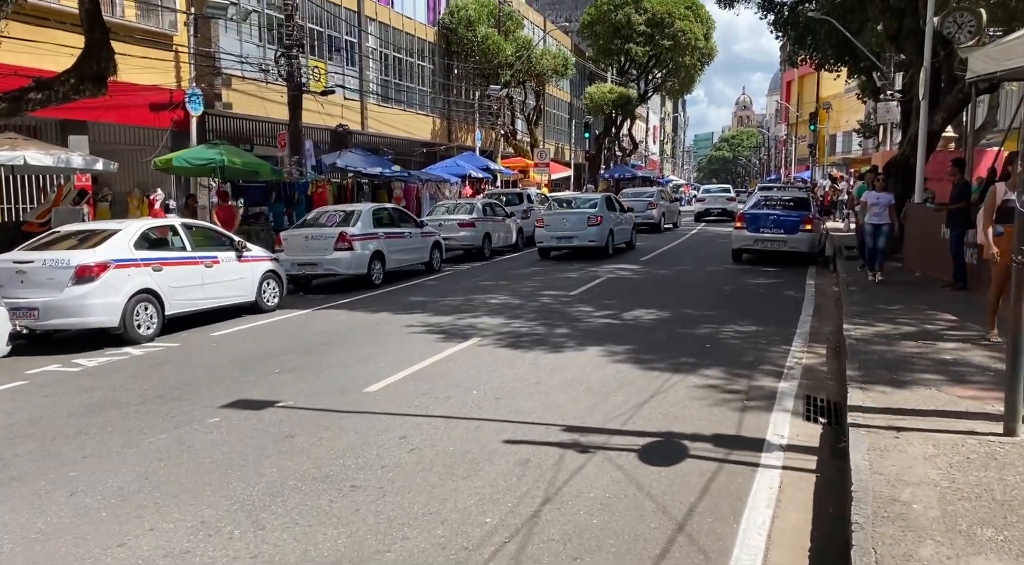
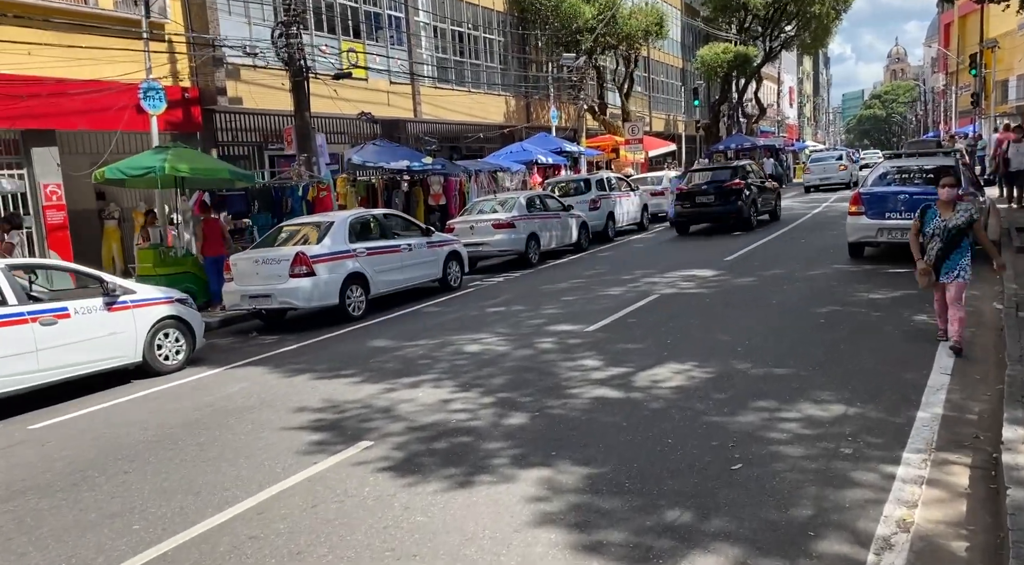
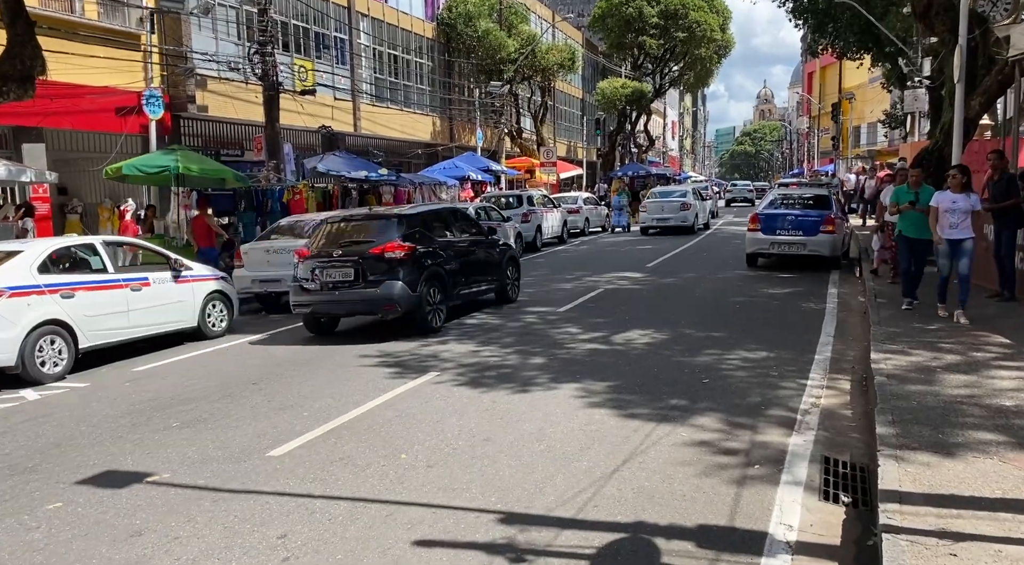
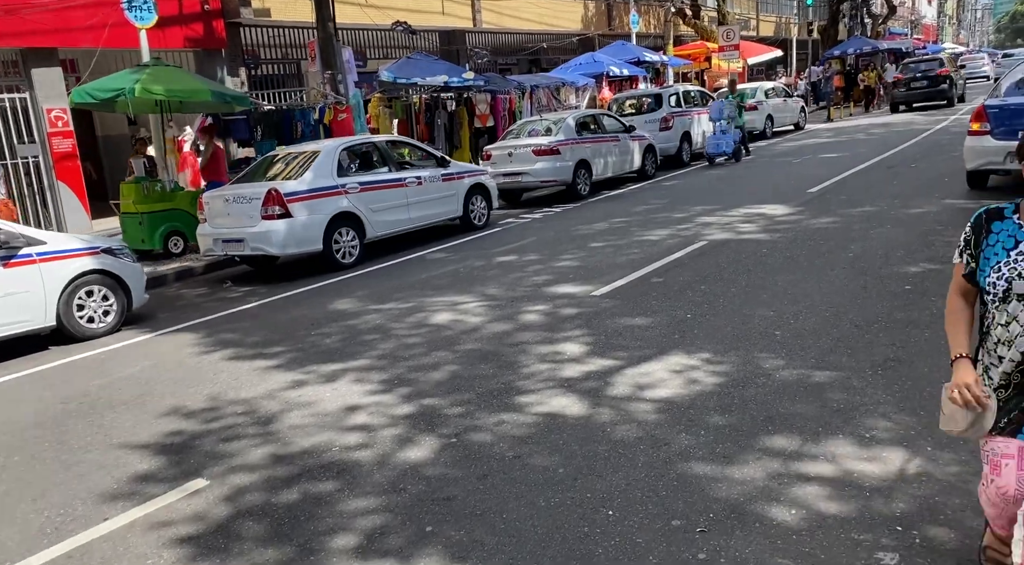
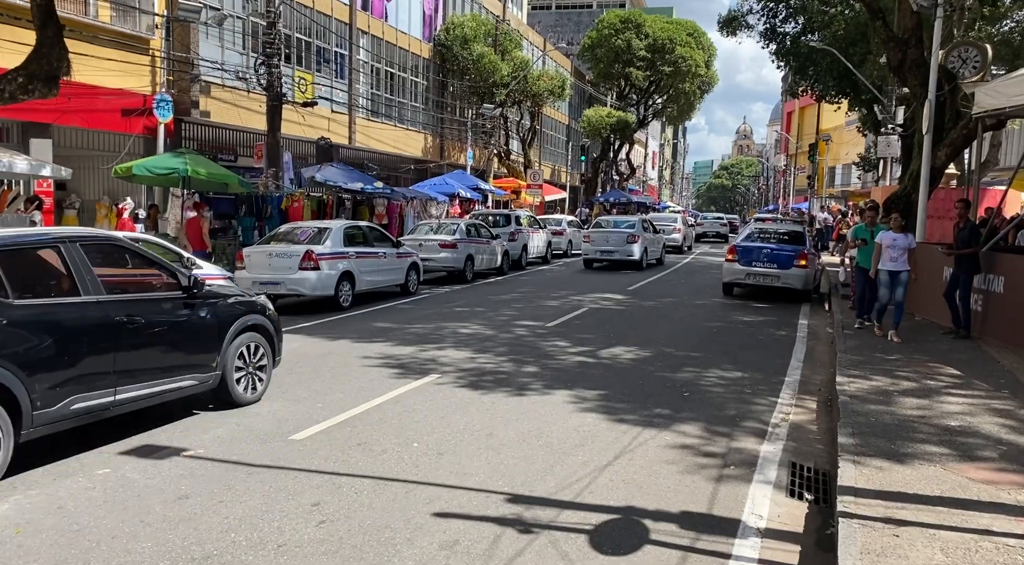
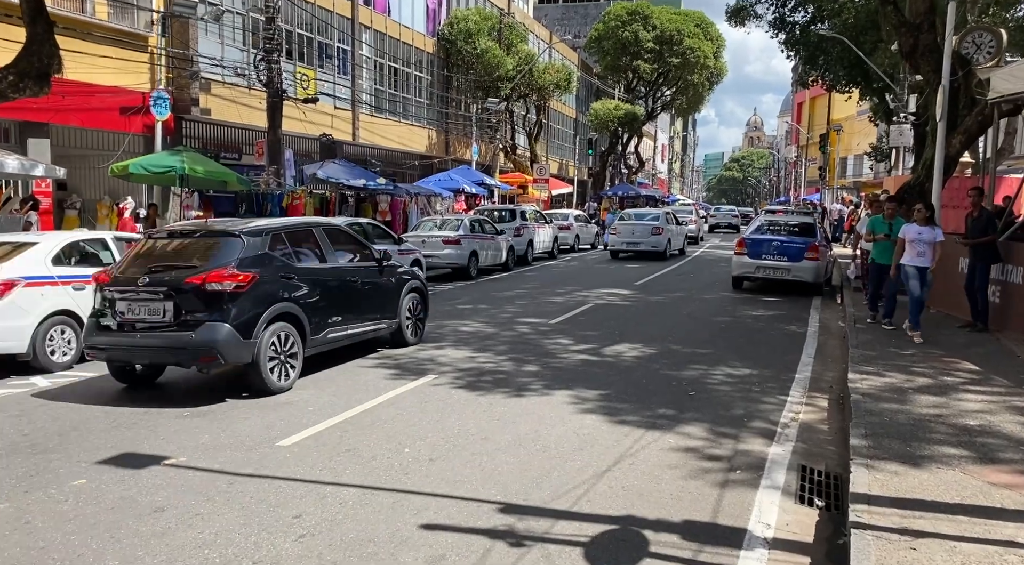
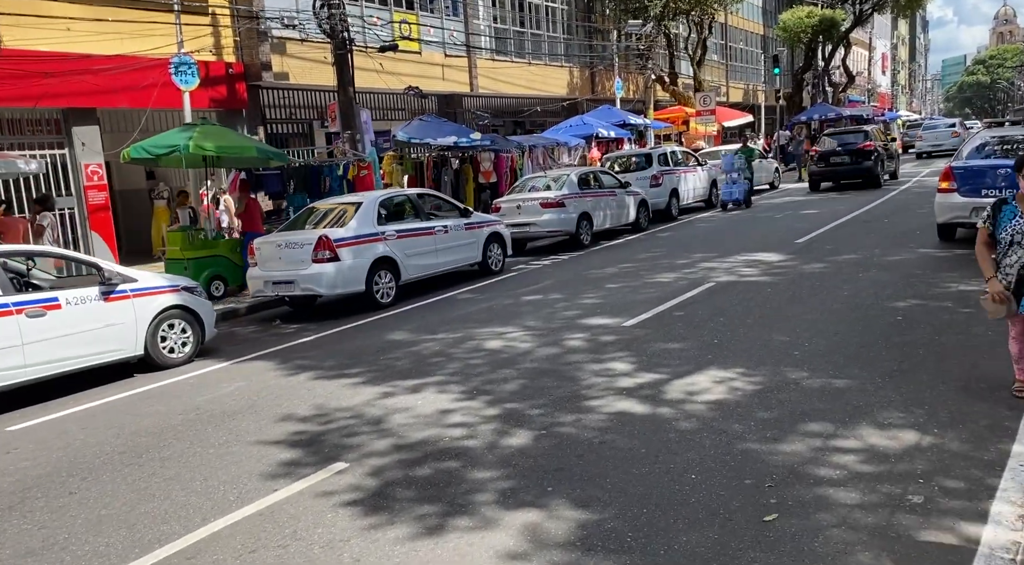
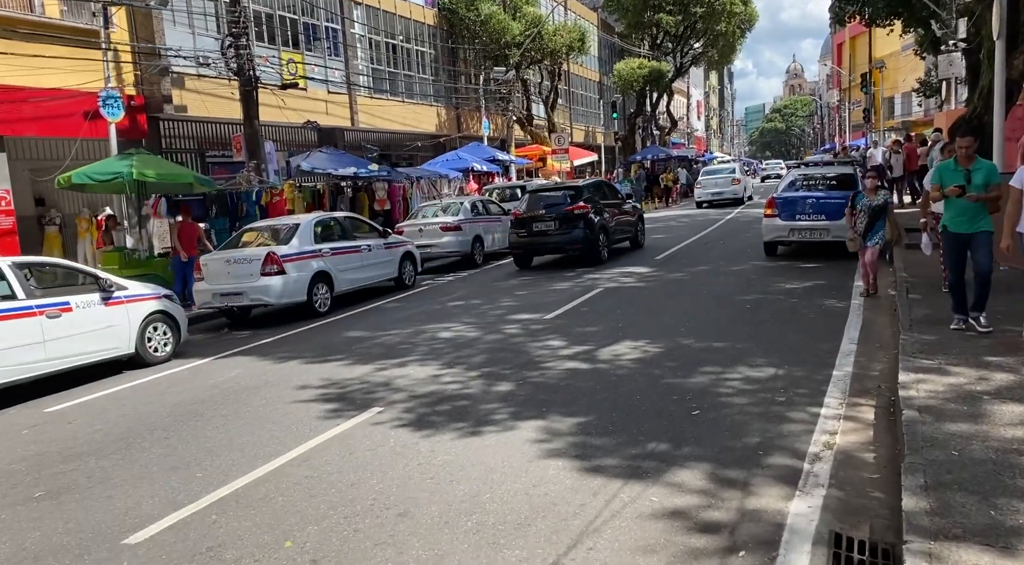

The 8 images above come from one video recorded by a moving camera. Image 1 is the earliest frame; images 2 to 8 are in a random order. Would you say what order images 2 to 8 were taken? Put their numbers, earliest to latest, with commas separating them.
5, 6, 3, 8, 2, 7, 4
